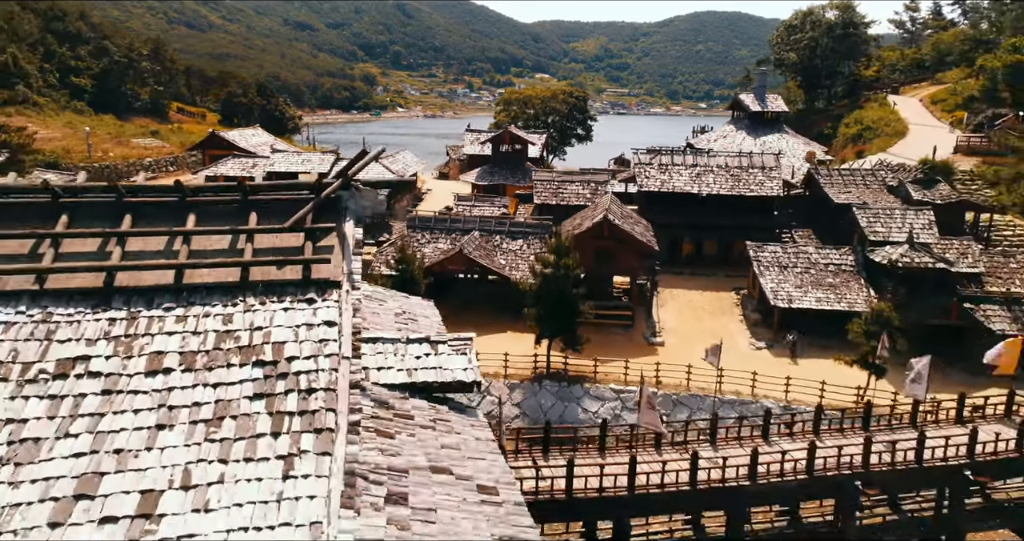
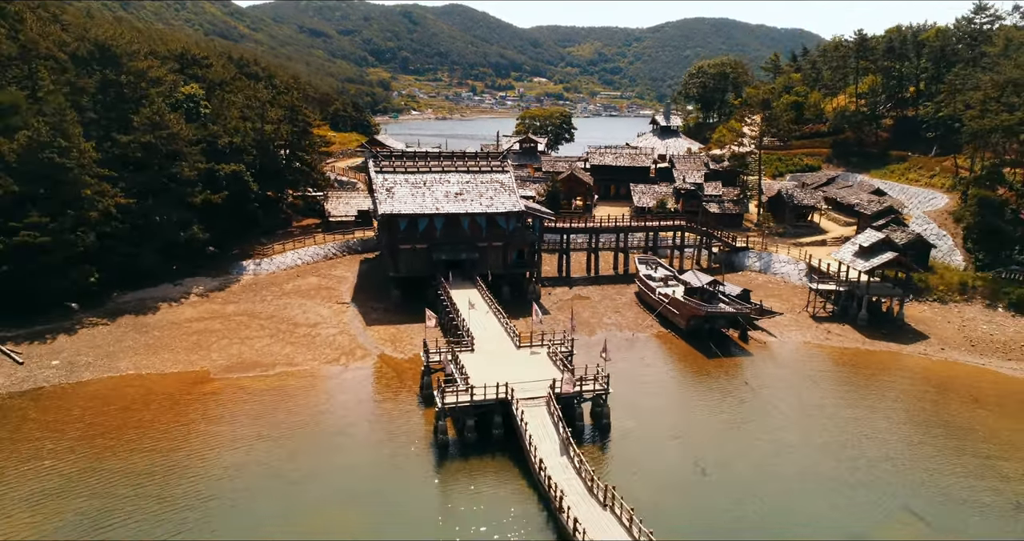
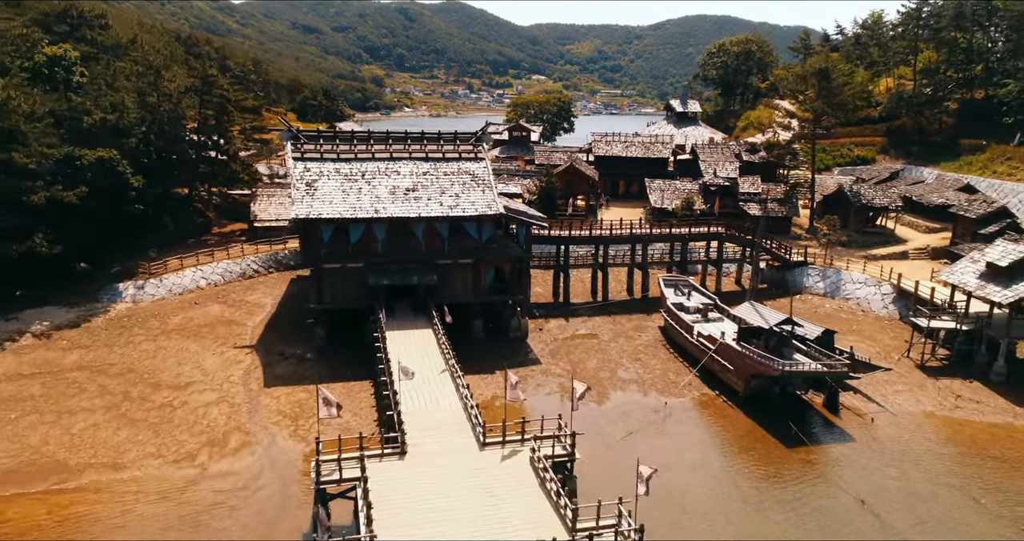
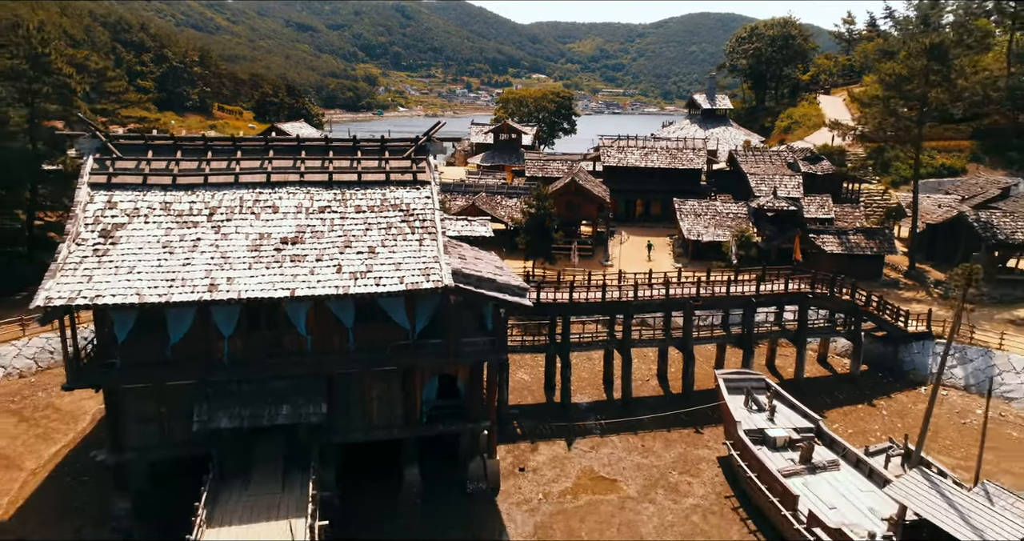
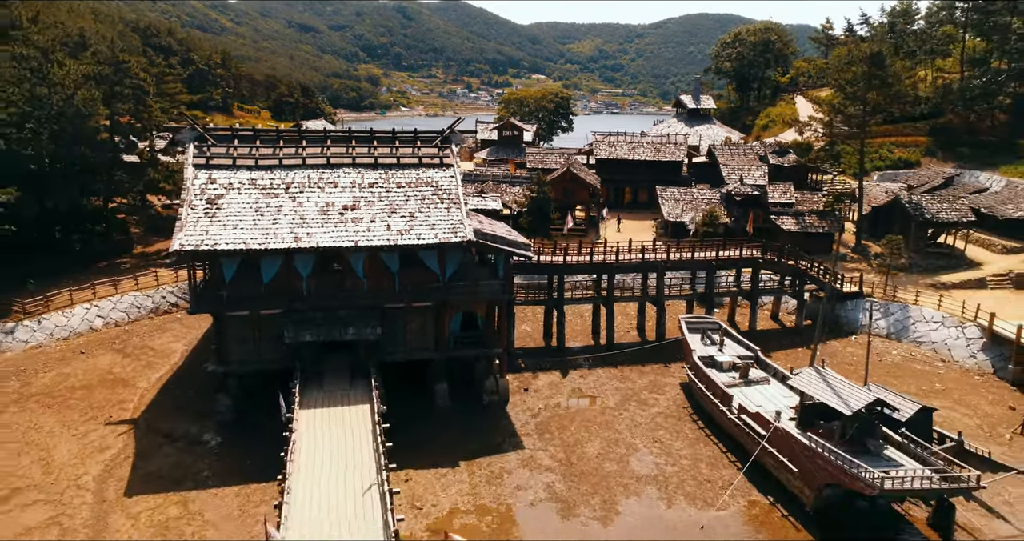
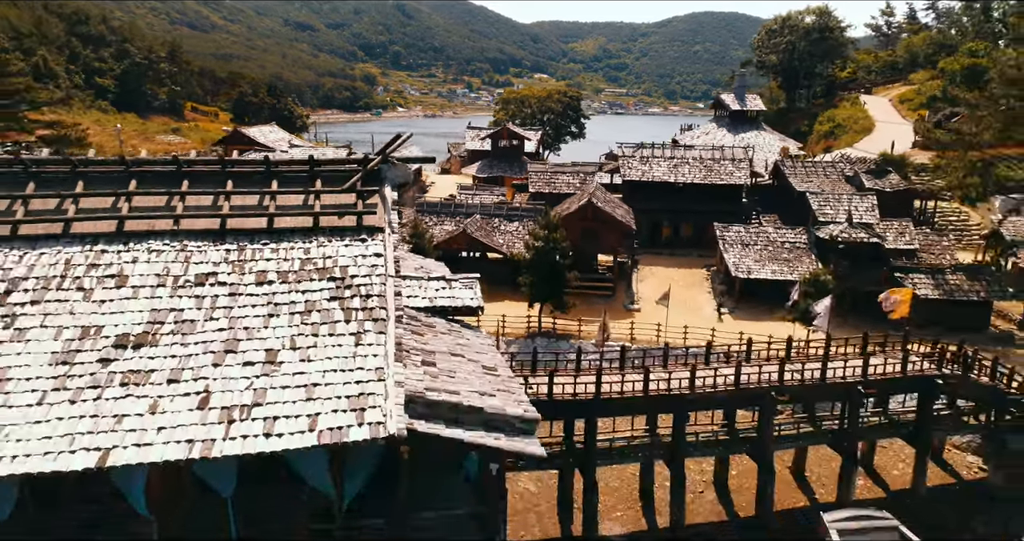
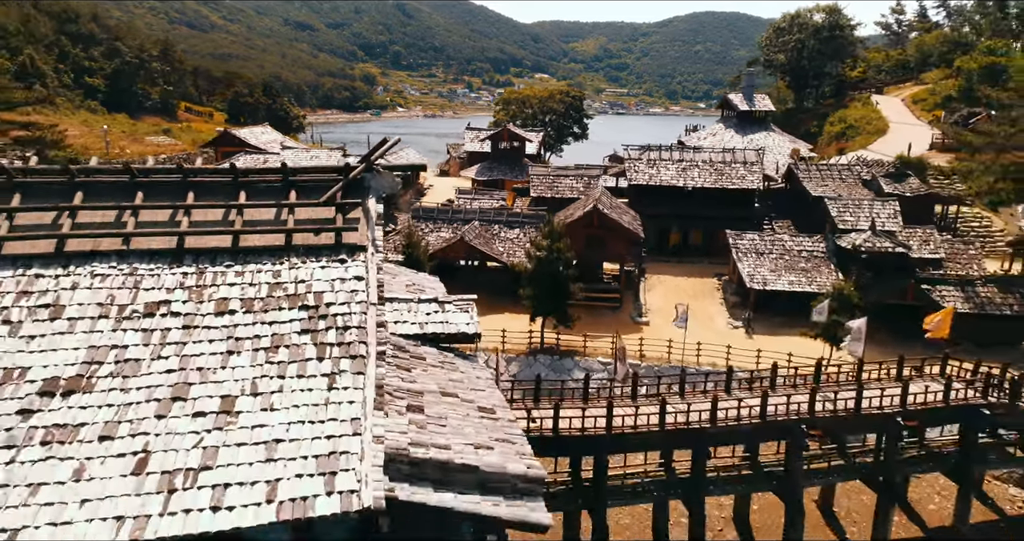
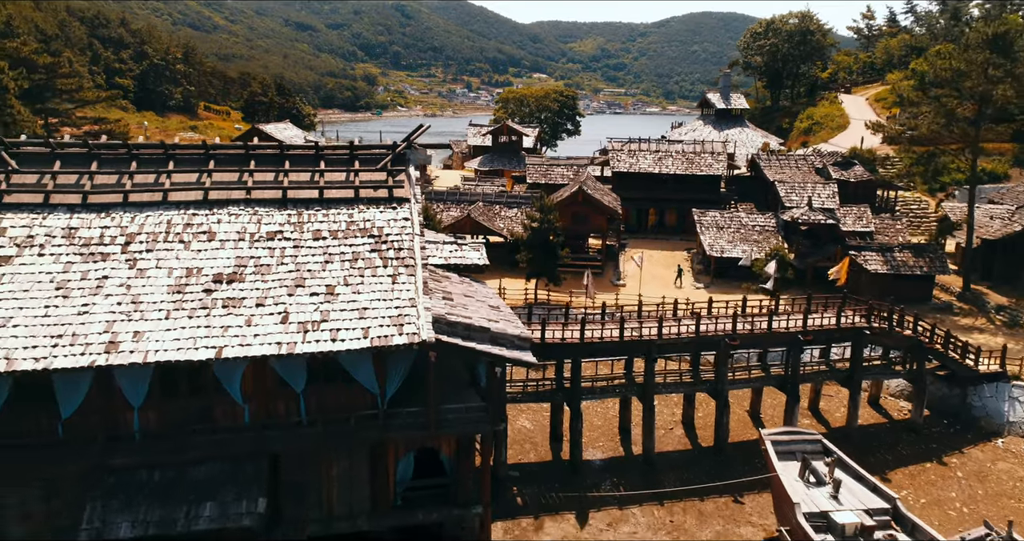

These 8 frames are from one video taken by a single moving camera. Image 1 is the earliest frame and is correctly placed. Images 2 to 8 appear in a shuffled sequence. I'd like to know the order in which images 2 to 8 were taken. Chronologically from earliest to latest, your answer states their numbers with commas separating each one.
7, 6, 8, 4, 5, 3, 2
